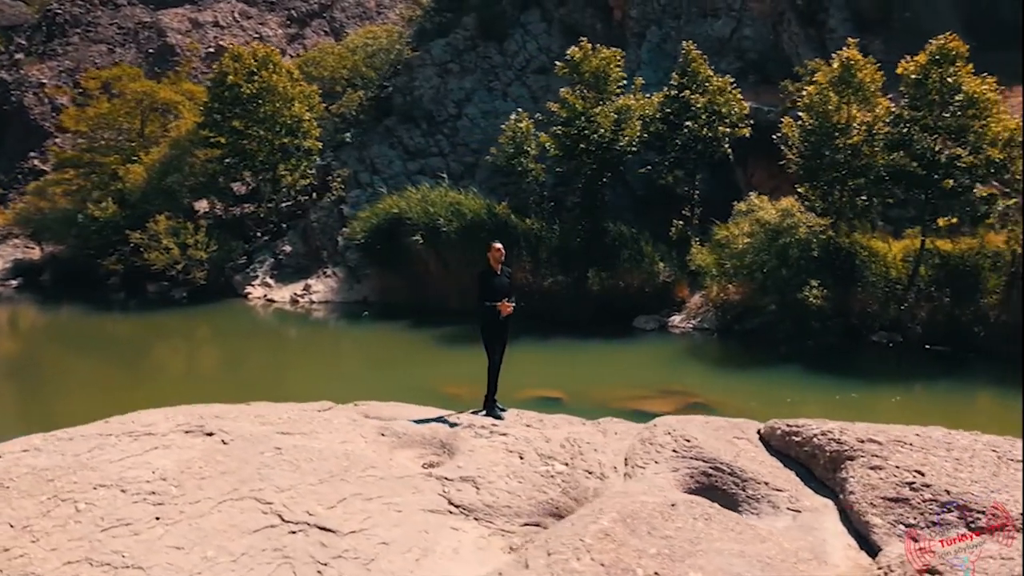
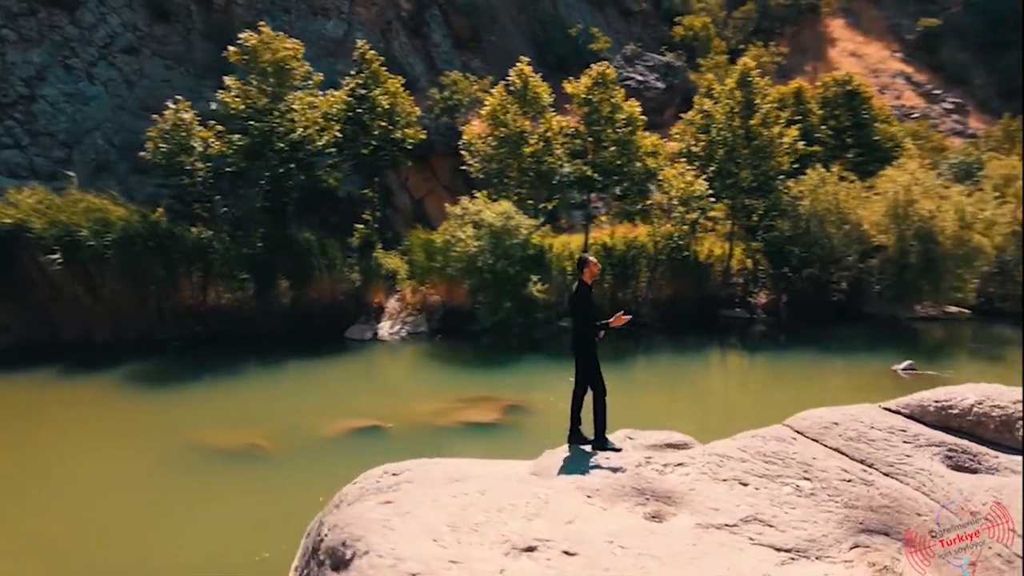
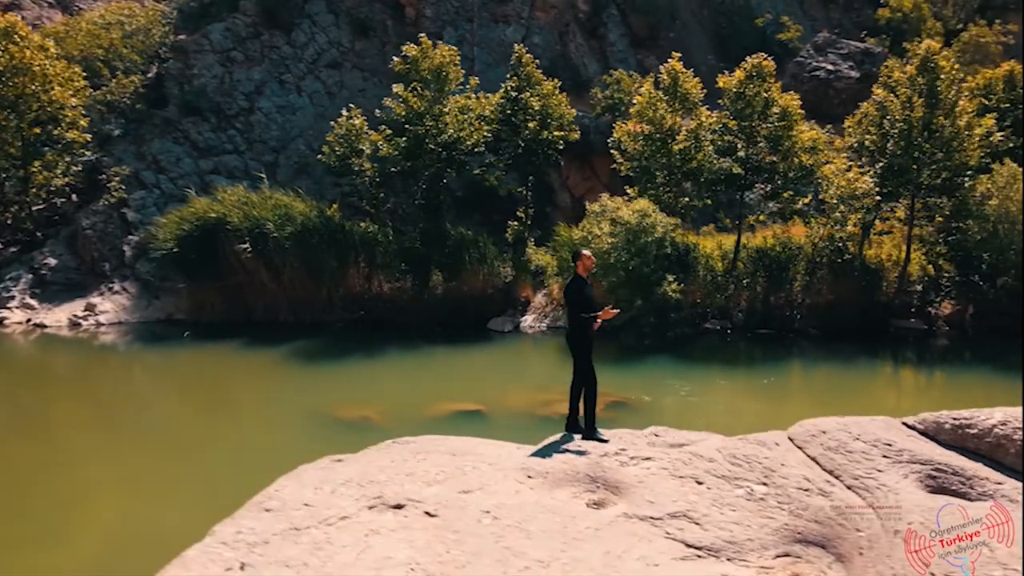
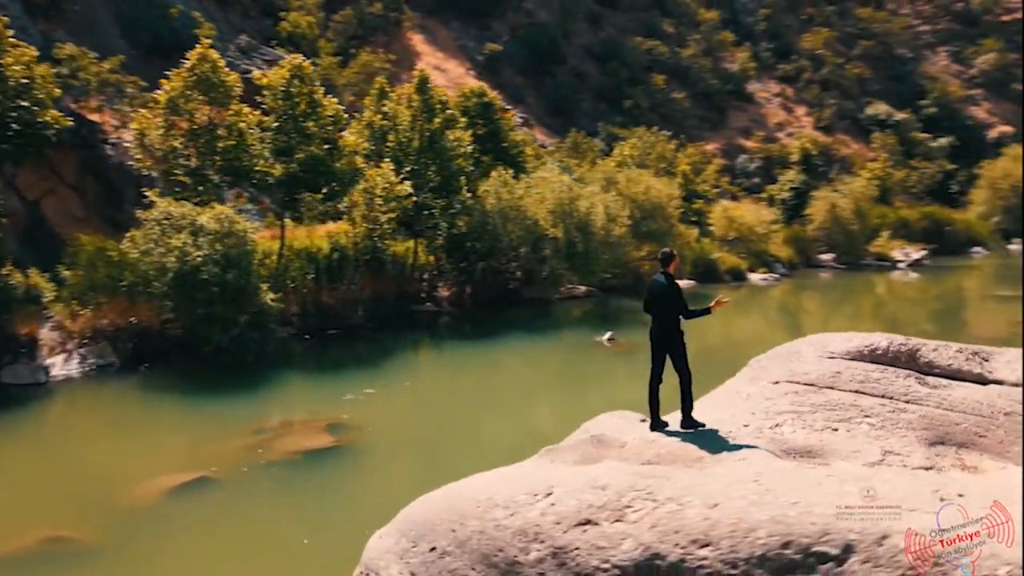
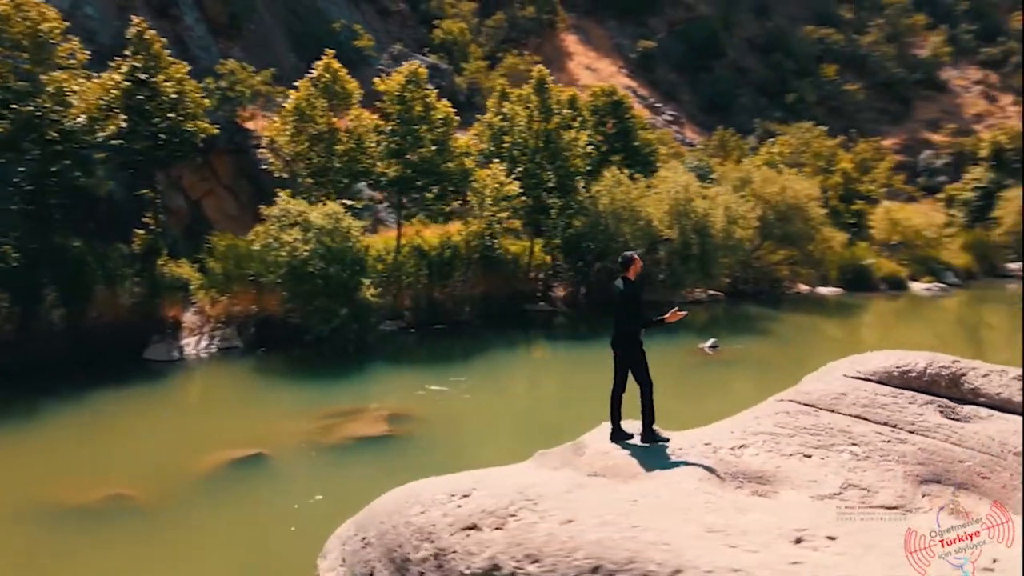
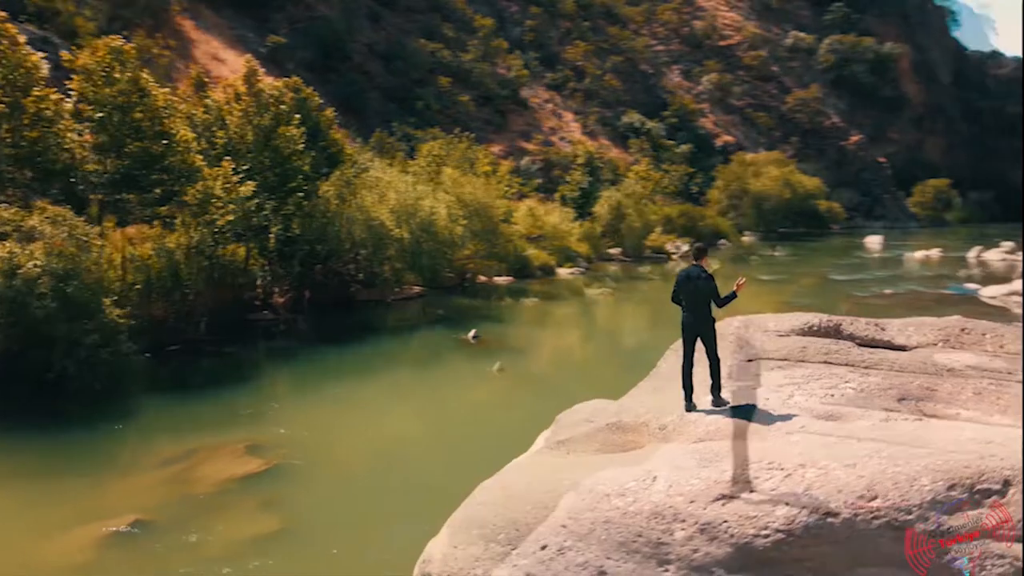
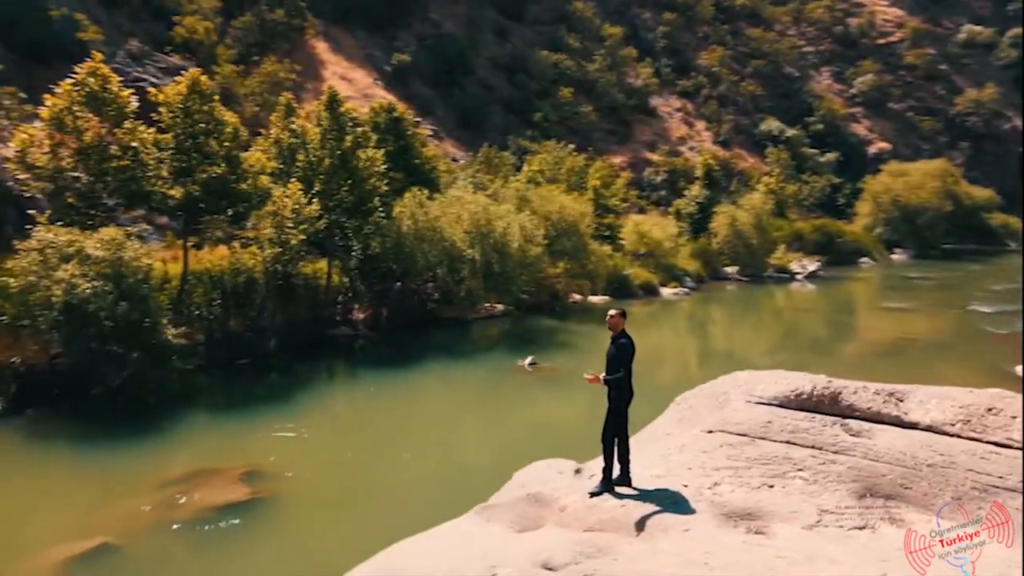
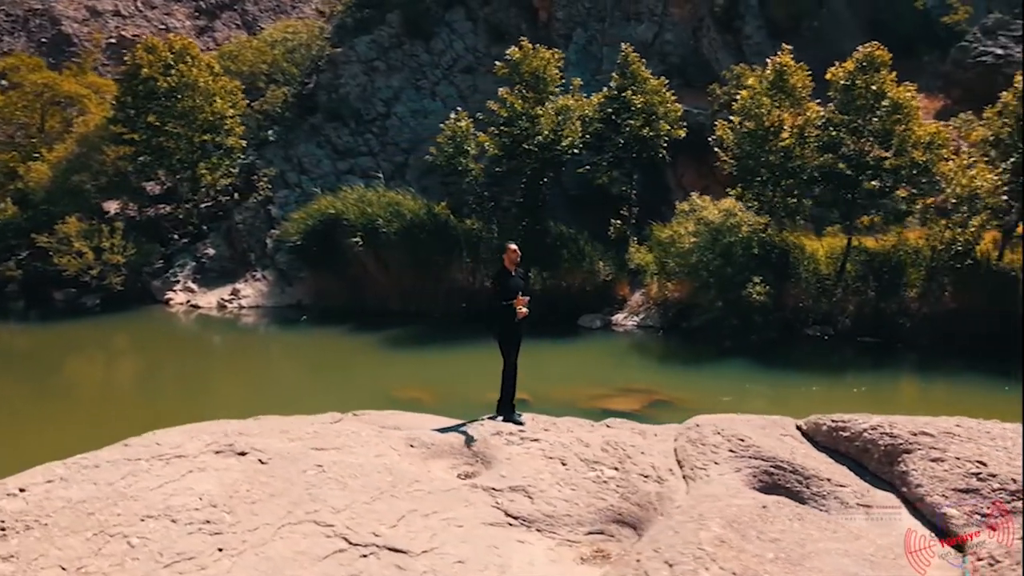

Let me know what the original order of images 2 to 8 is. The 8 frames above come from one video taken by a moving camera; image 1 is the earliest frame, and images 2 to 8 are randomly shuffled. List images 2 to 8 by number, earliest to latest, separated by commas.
8, 3, 2, 5, 4, 6, 7
